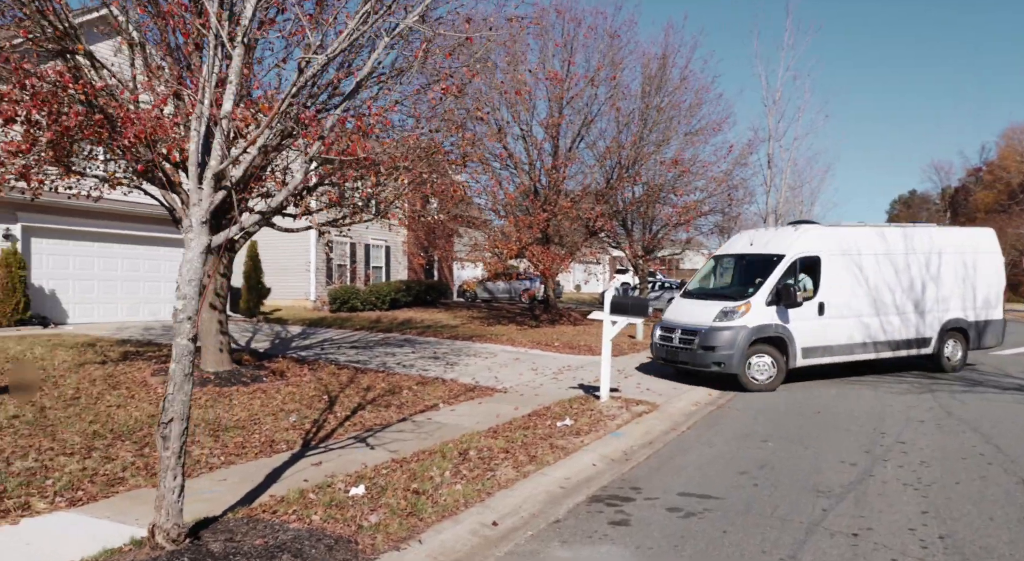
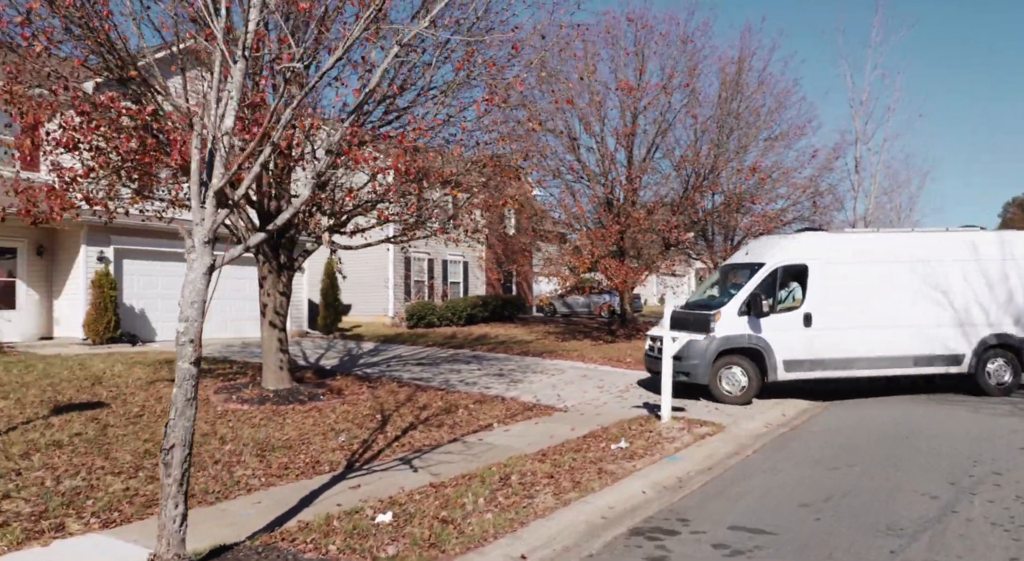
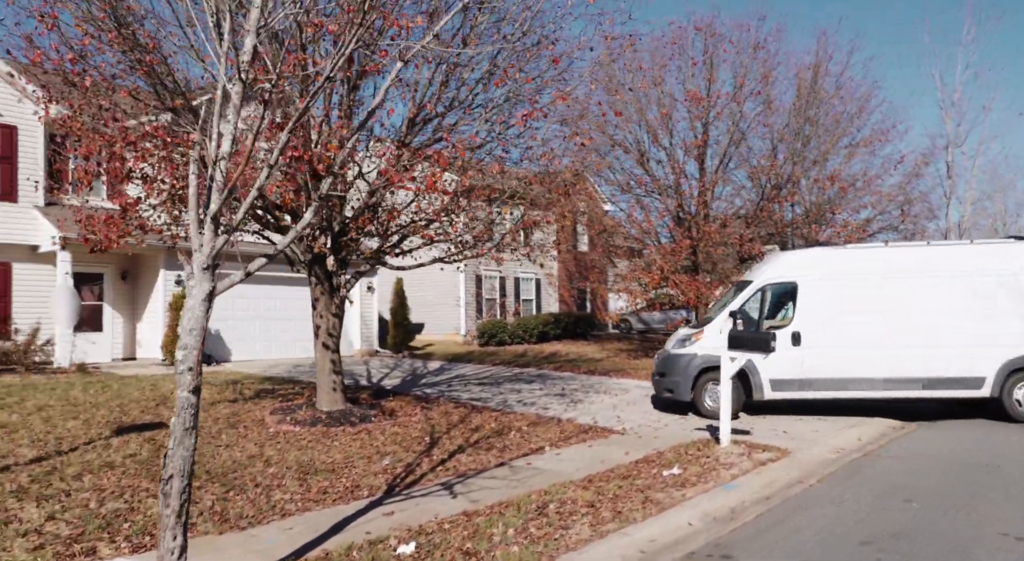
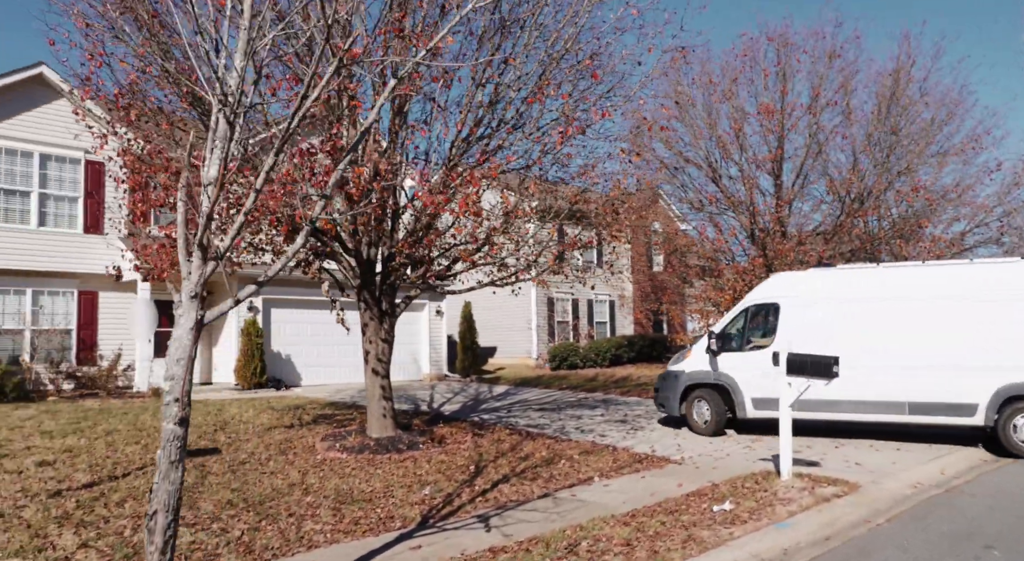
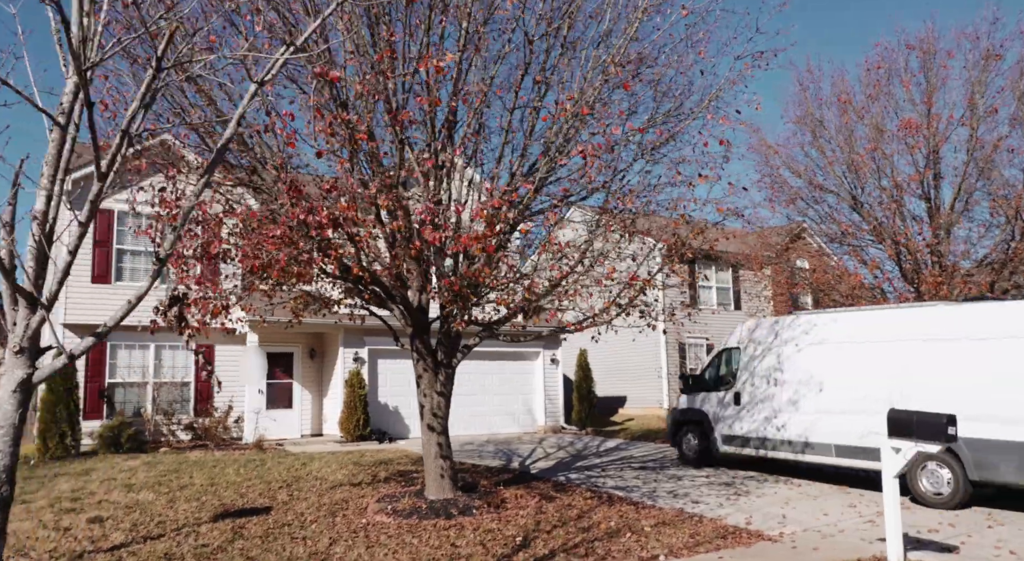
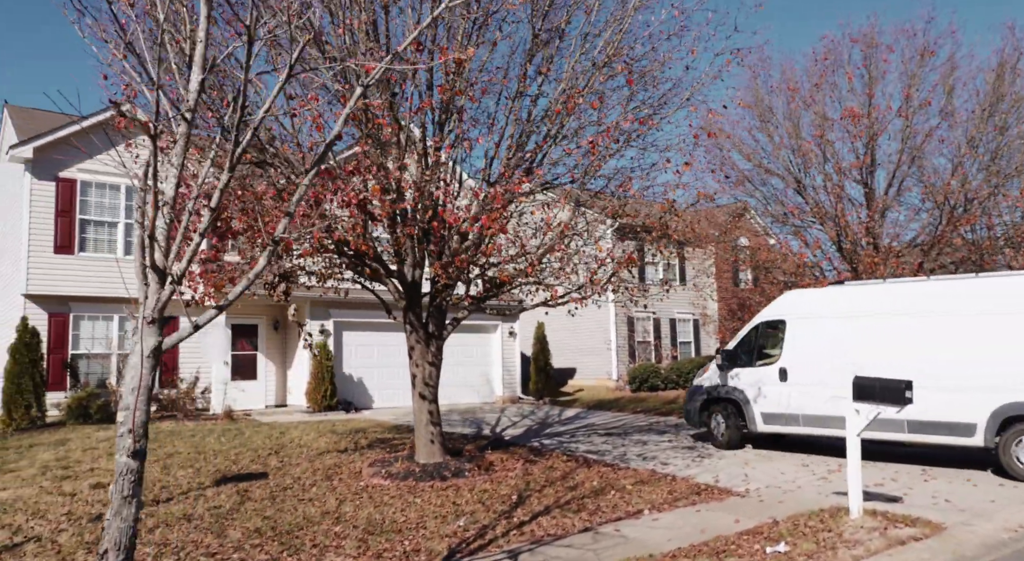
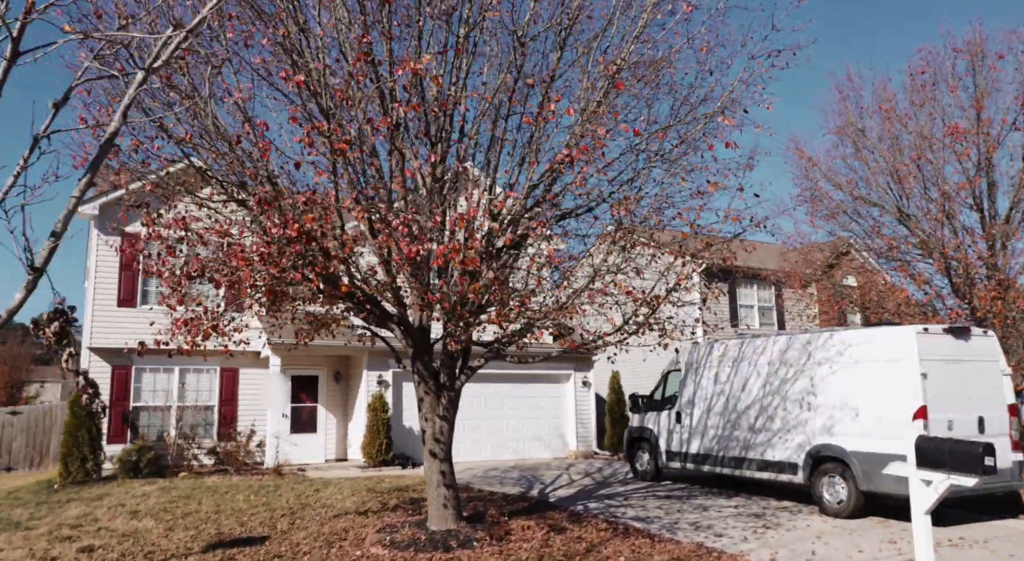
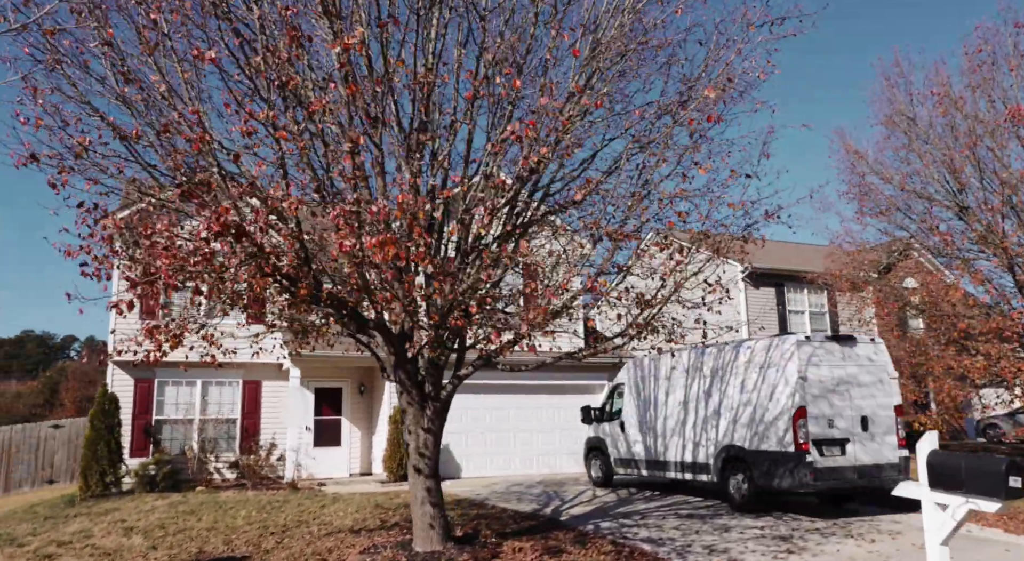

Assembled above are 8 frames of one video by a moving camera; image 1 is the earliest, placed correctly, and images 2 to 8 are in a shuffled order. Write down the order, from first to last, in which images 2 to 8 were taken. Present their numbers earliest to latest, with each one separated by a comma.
2, 3, 4, 6, 5, 7, 8
